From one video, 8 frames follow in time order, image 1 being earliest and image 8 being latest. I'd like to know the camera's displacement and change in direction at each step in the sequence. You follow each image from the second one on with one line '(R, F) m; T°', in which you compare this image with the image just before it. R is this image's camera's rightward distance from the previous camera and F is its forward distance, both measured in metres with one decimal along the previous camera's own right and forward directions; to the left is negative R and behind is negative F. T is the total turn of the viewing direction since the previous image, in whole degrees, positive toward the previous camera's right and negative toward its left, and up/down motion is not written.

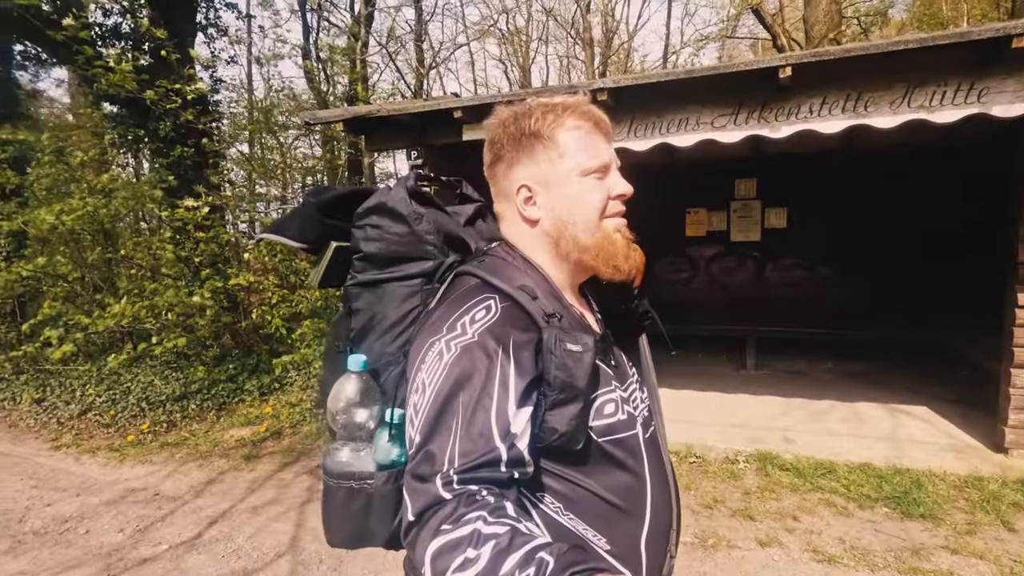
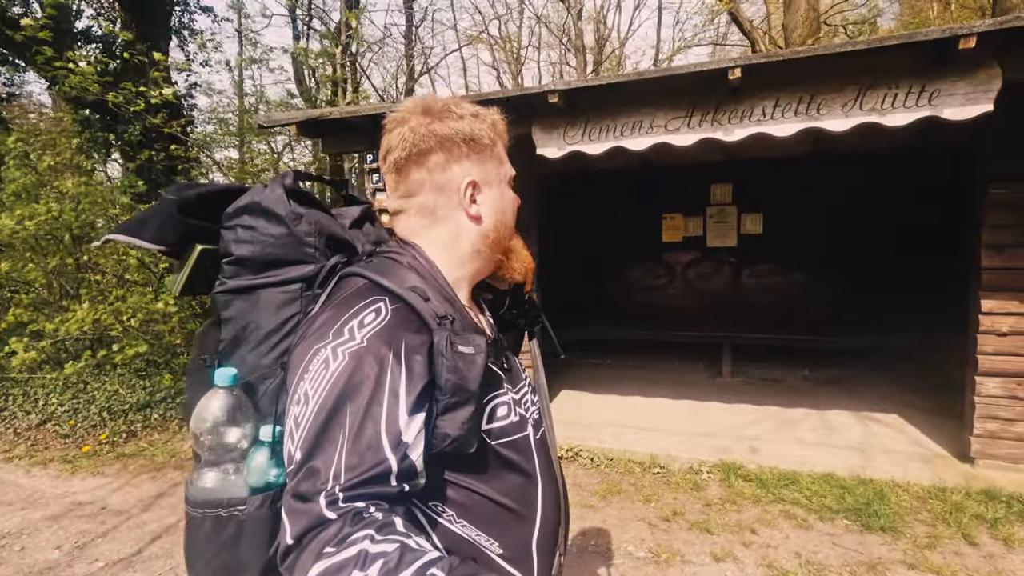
(+0.3, +0.1) m; +1°
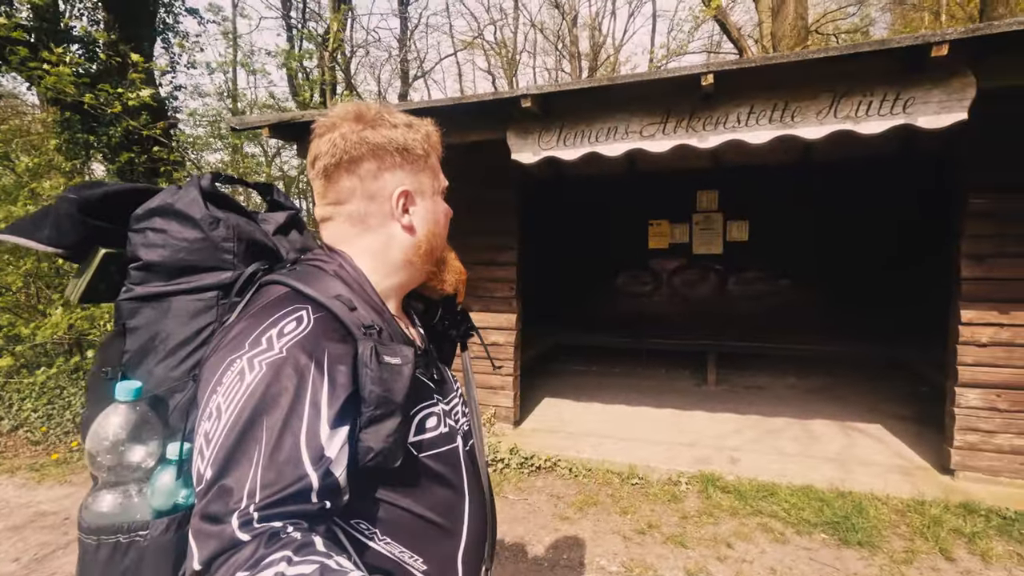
(+0.1, +0.1) m; 0°
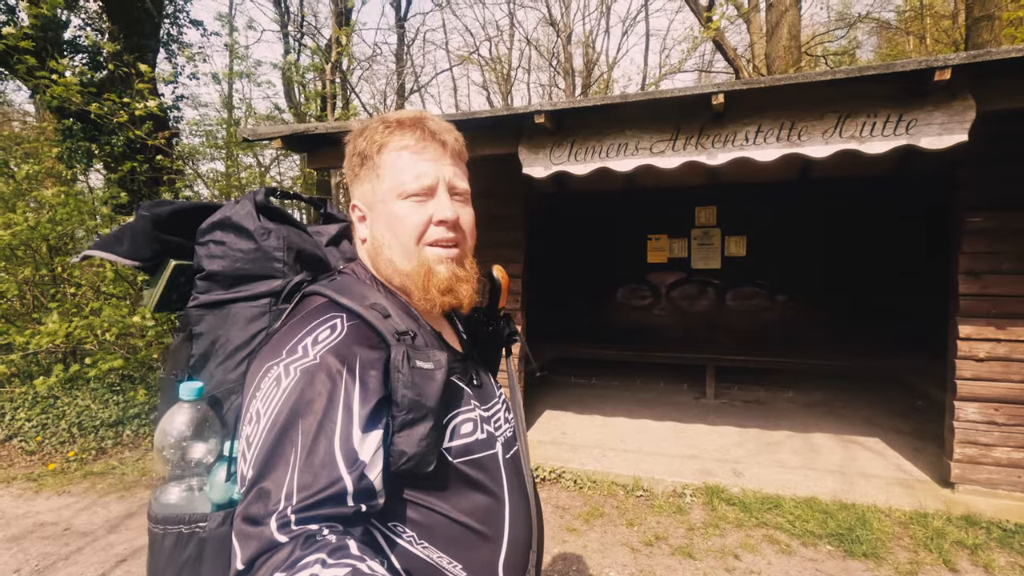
(-0.1, 0.0) m; +1°
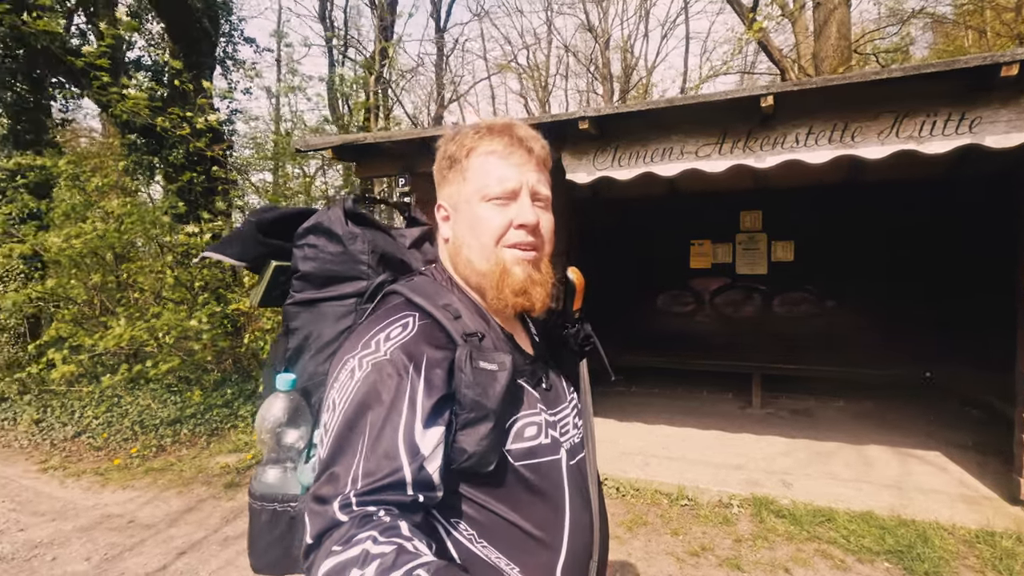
(0.0, 0.0) m; -4°
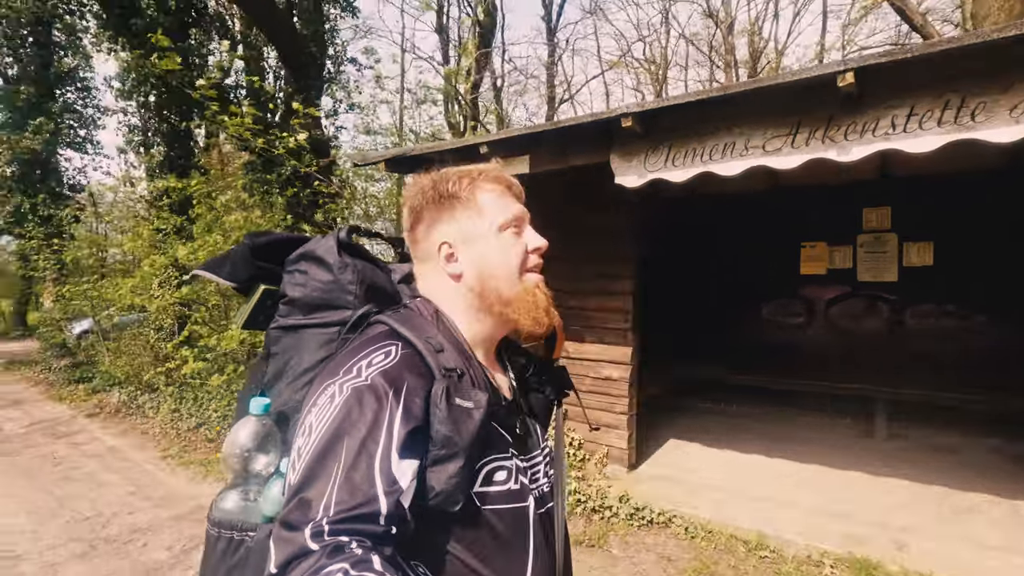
(+0.5, +0.3) m; -13°
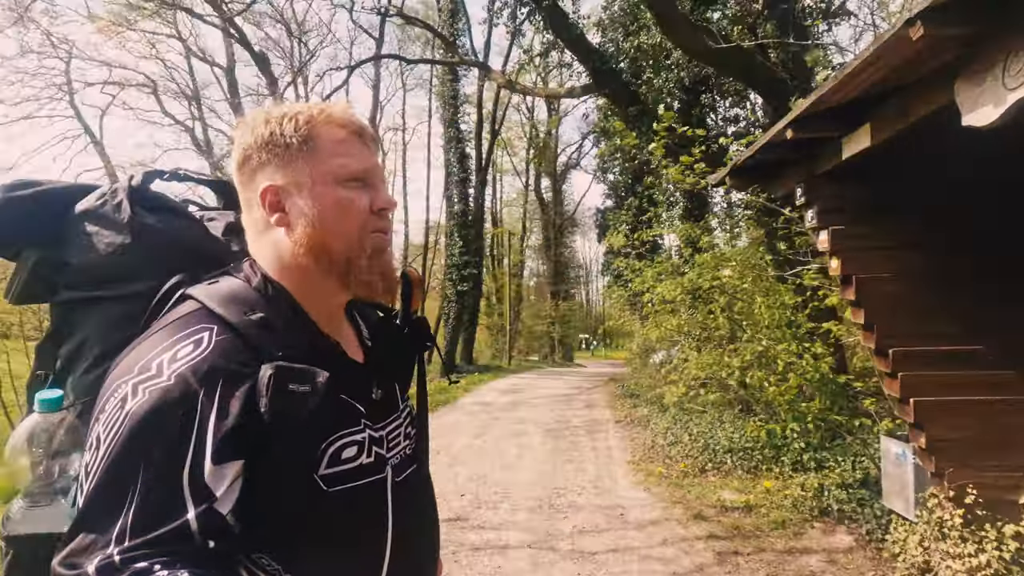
(+1.4, +0.8) m; -58°
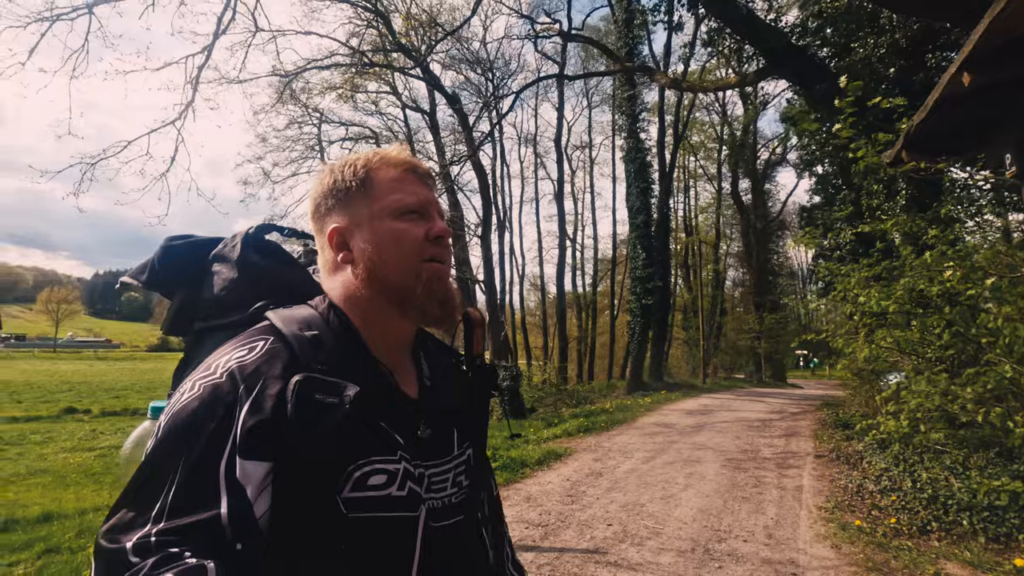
(+0.6, +0.4) m; -21°
